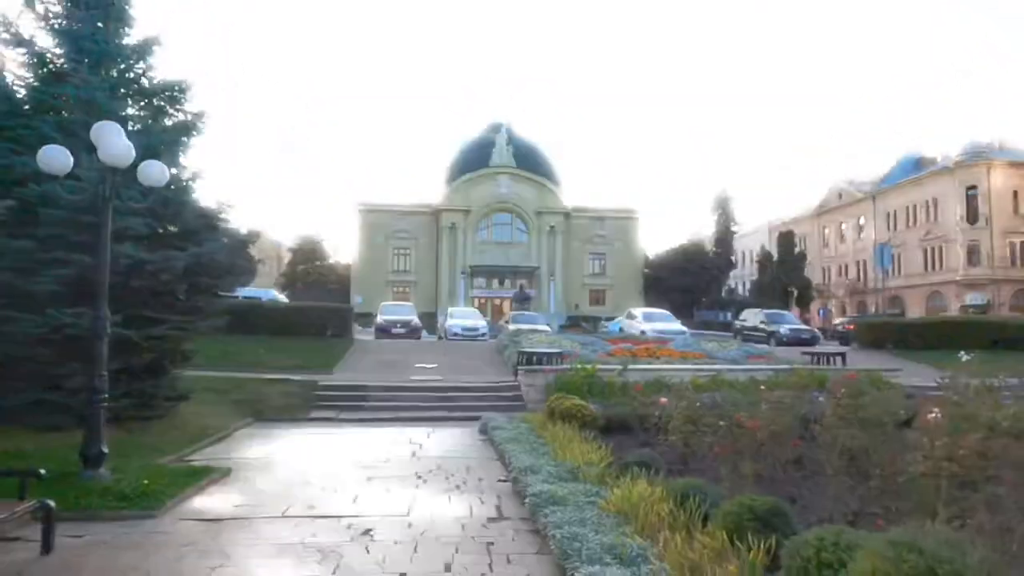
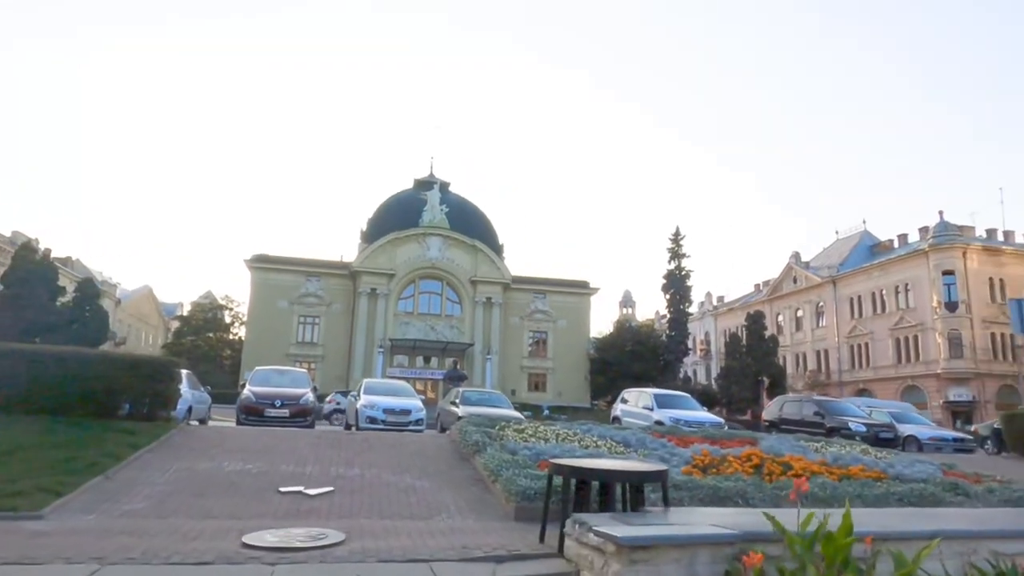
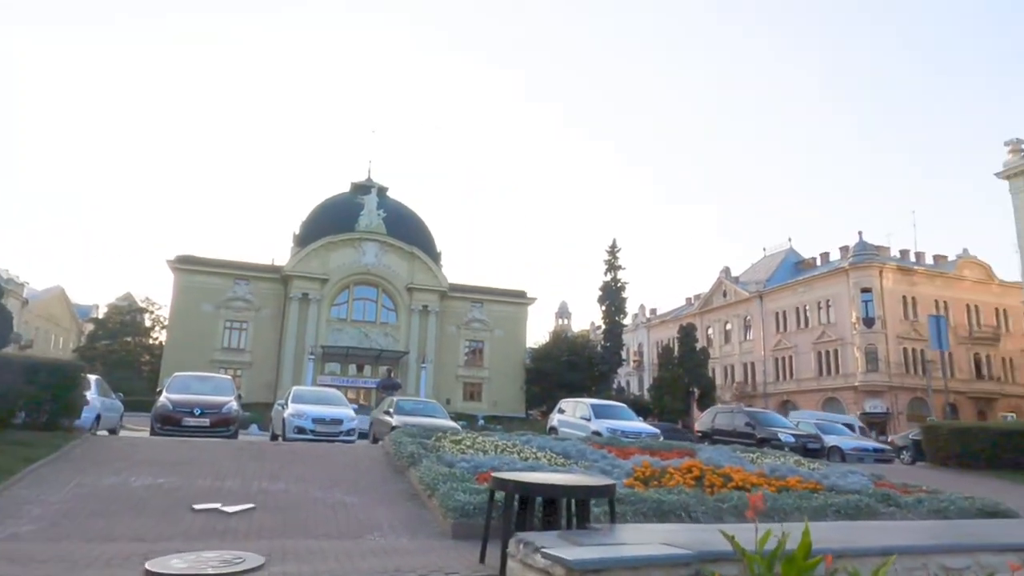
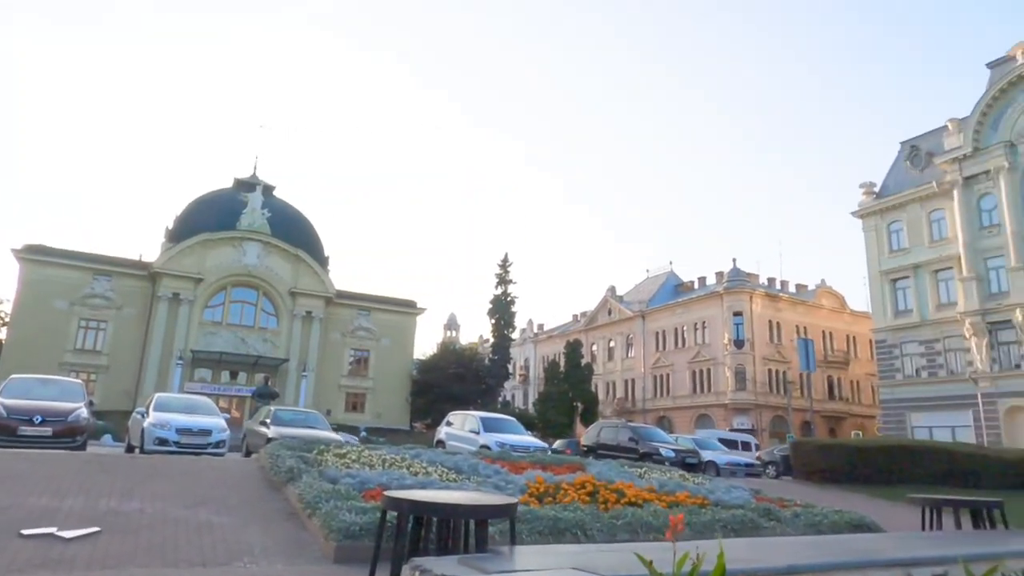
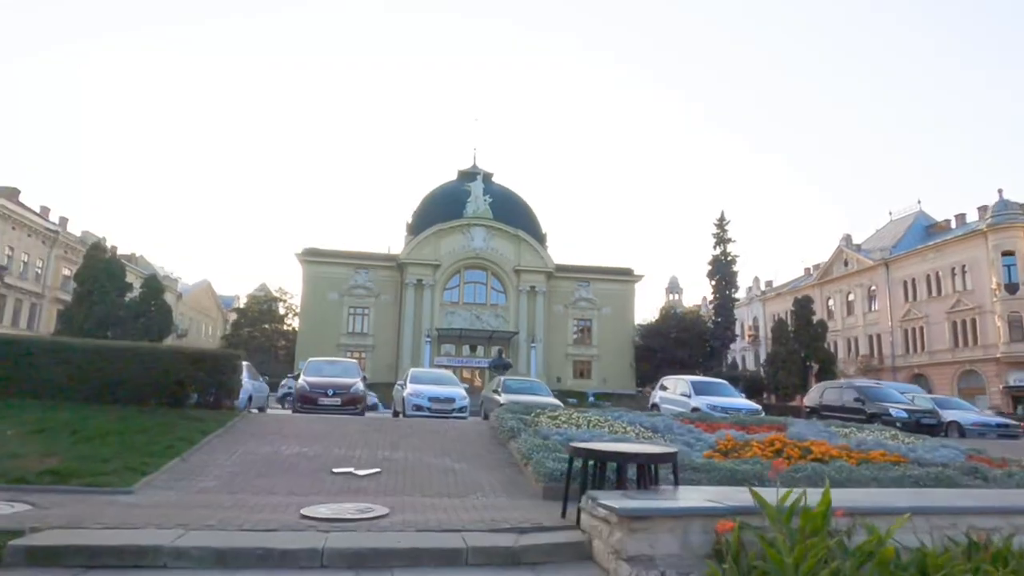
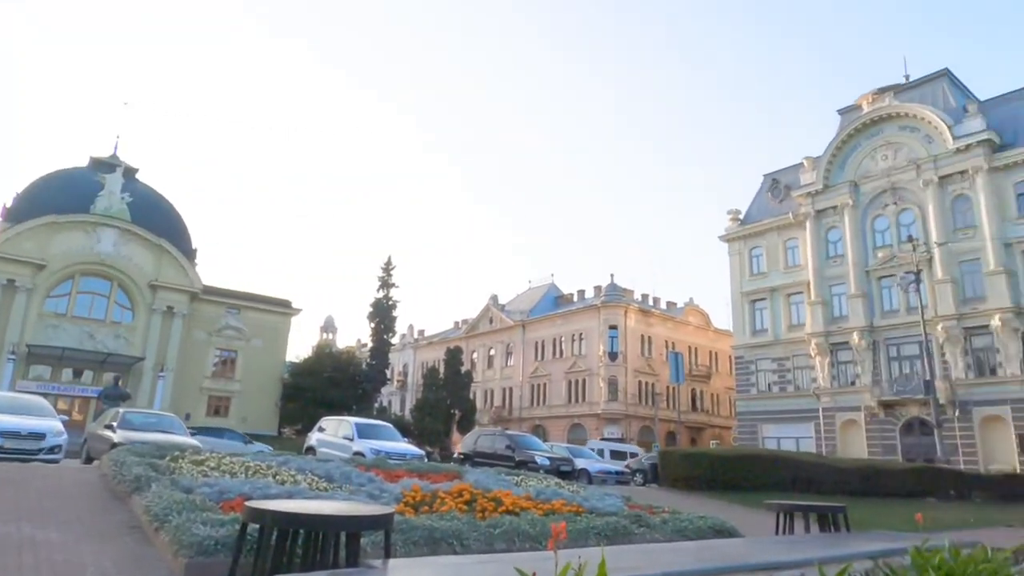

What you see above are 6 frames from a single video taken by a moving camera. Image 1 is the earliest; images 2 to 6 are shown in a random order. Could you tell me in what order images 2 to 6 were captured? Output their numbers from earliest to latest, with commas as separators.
5, 2, 3, 4, 6
